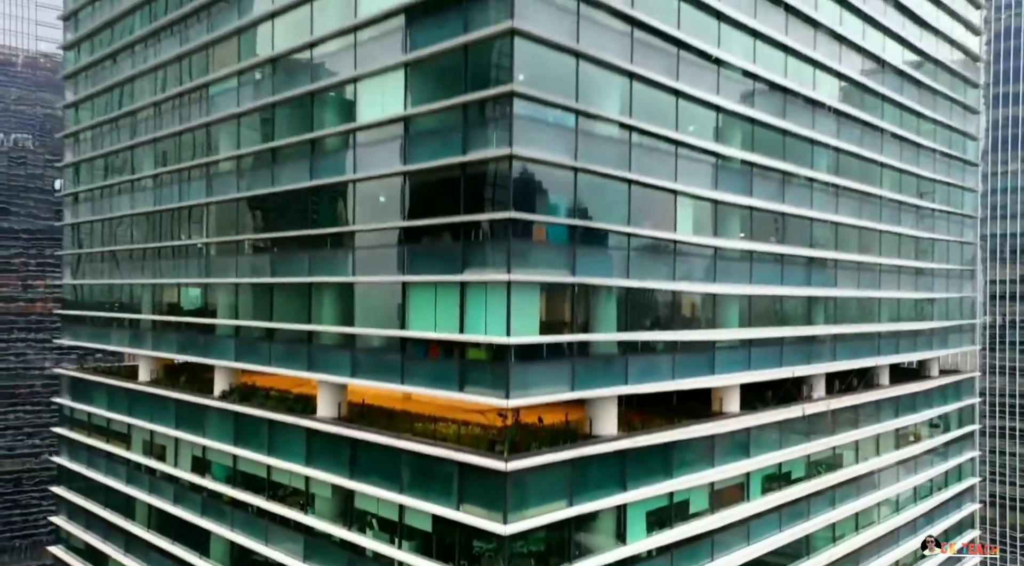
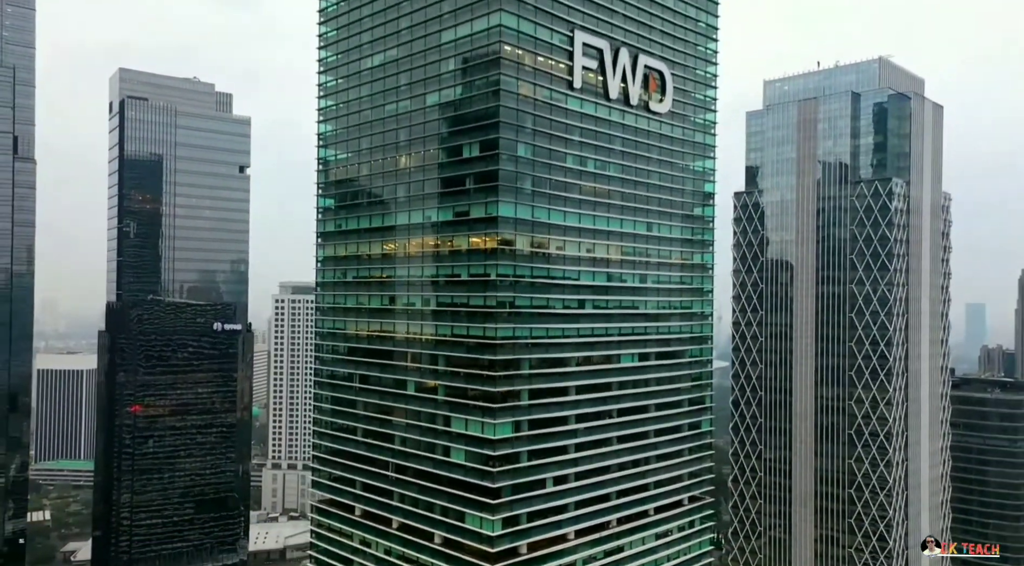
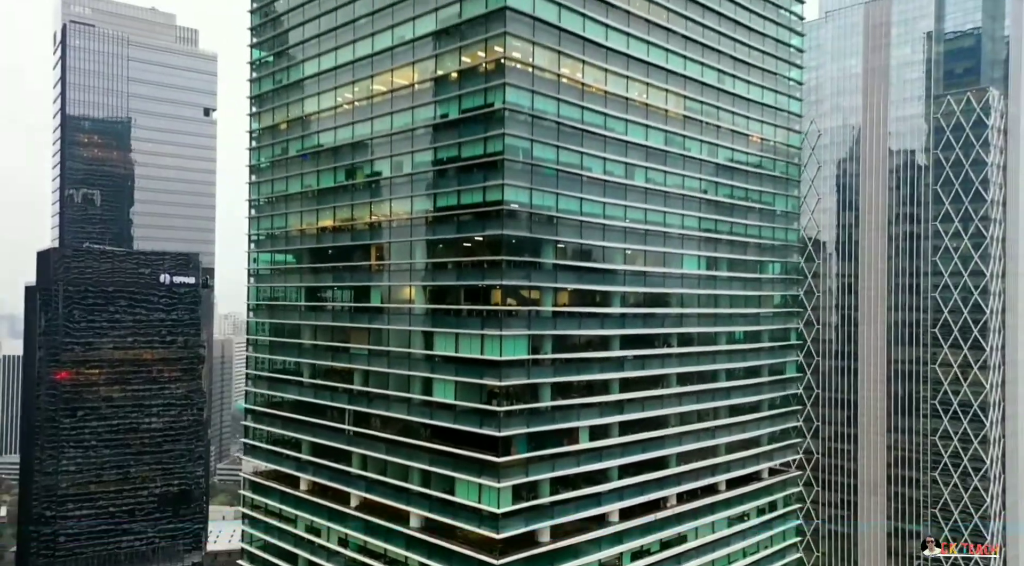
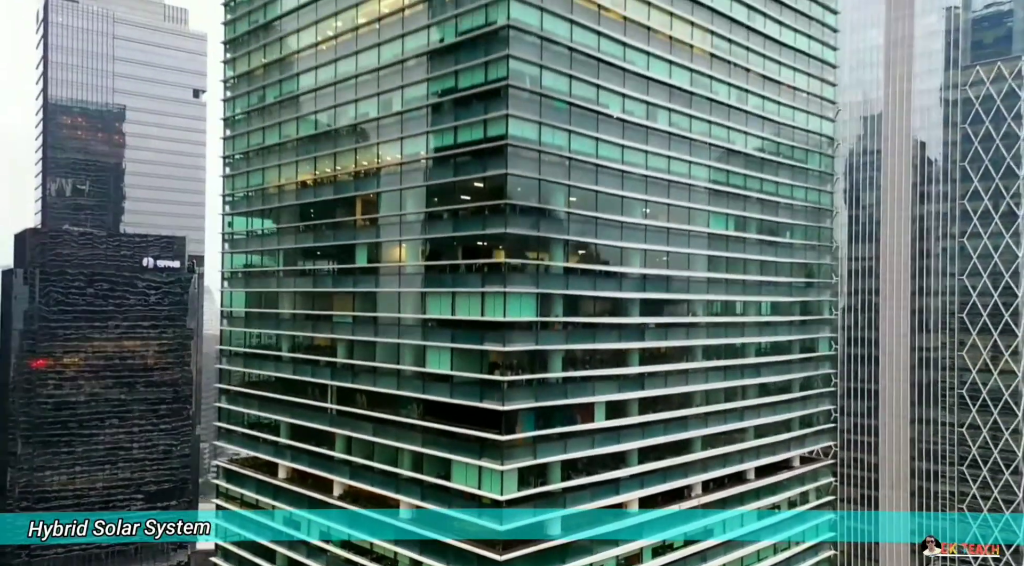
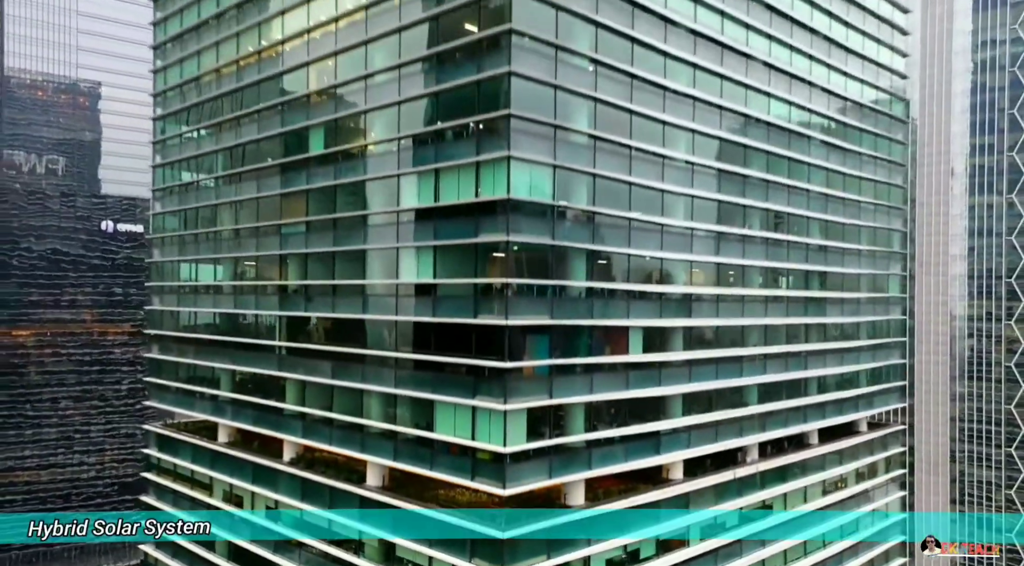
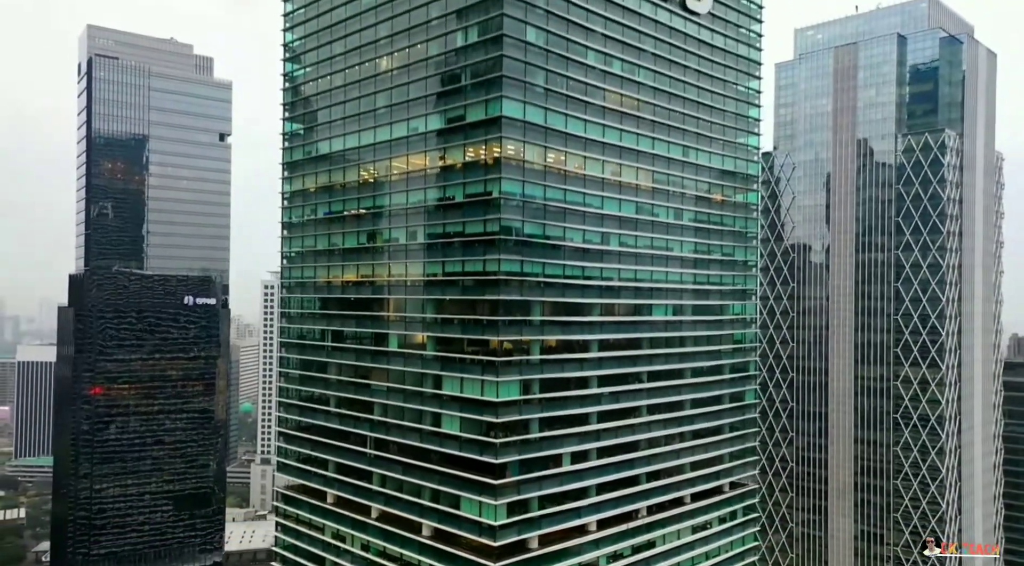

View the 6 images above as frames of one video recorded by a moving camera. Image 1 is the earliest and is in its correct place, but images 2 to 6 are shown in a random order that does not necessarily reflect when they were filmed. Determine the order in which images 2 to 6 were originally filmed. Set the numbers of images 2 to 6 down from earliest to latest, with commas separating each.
5, 4, 3, 6, 2
